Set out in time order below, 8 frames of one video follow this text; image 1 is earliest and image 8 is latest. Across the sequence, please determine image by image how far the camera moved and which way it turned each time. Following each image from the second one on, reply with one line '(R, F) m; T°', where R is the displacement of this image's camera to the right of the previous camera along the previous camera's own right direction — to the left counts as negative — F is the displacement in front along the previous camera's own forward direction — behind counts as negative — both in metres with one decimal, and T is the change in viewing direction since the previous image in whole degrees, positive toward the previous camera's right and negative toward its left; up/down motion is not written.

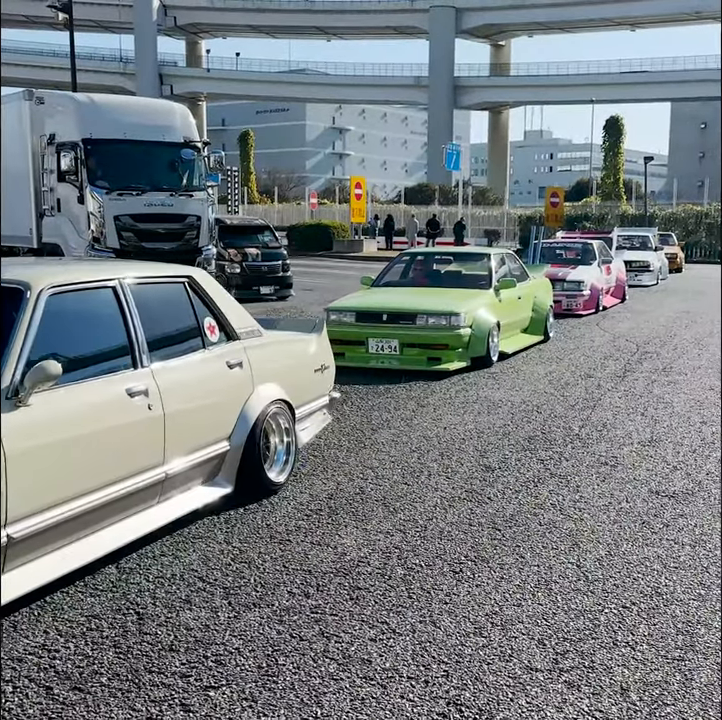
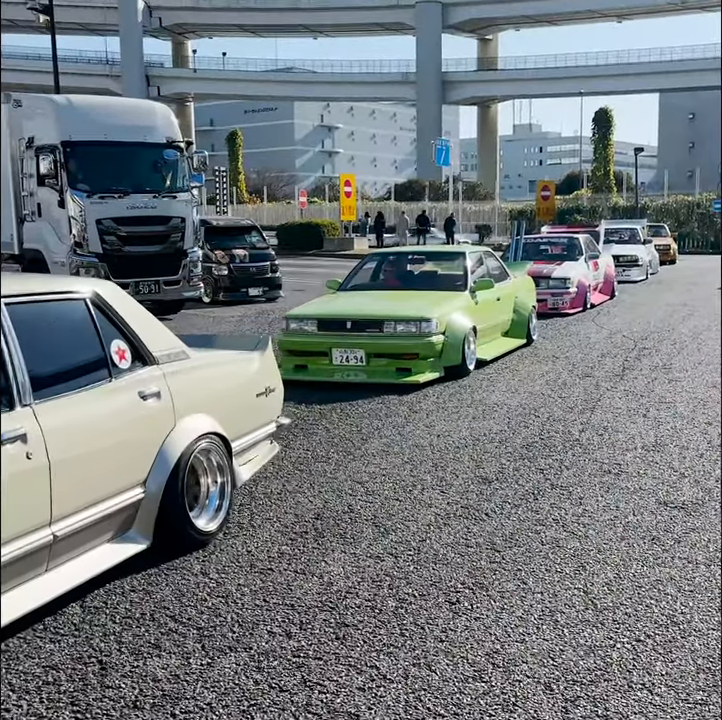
(+0.1, +0.3) m; 0°
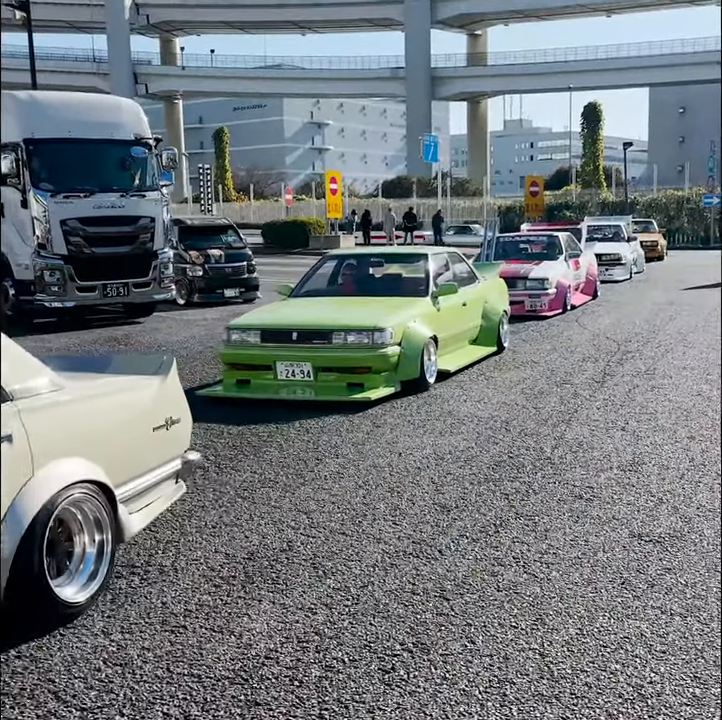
(+0.3, +0.5) m; 0°
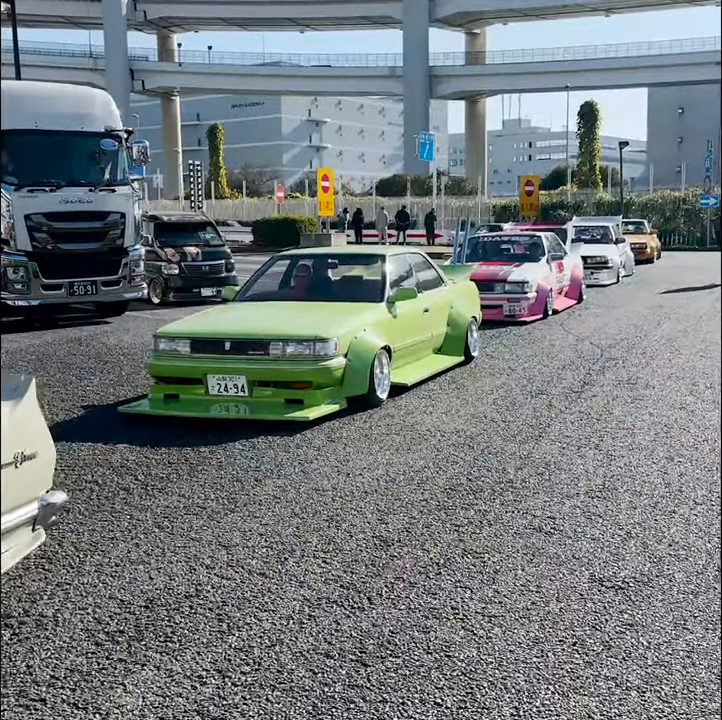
(+0.3, +0.6) m; 0°
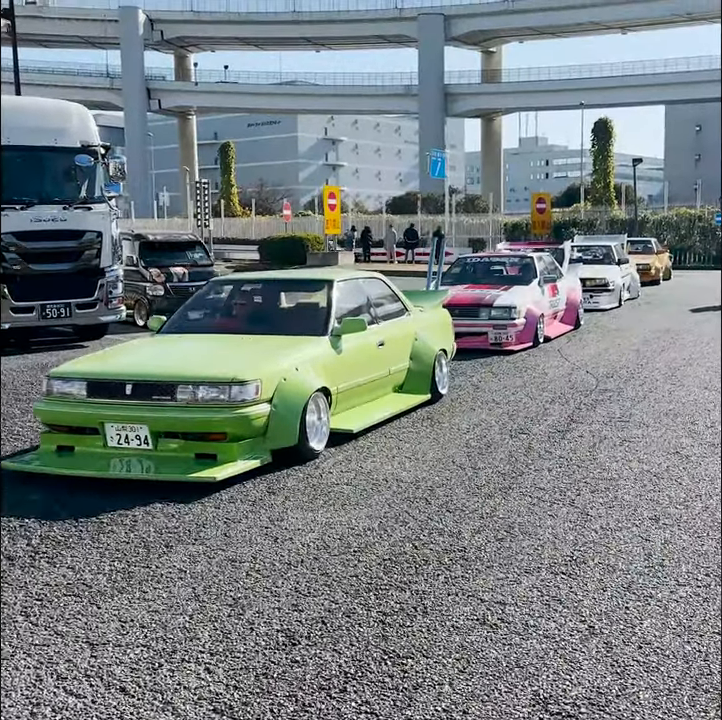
(+0.5, +0.8) m; -1°
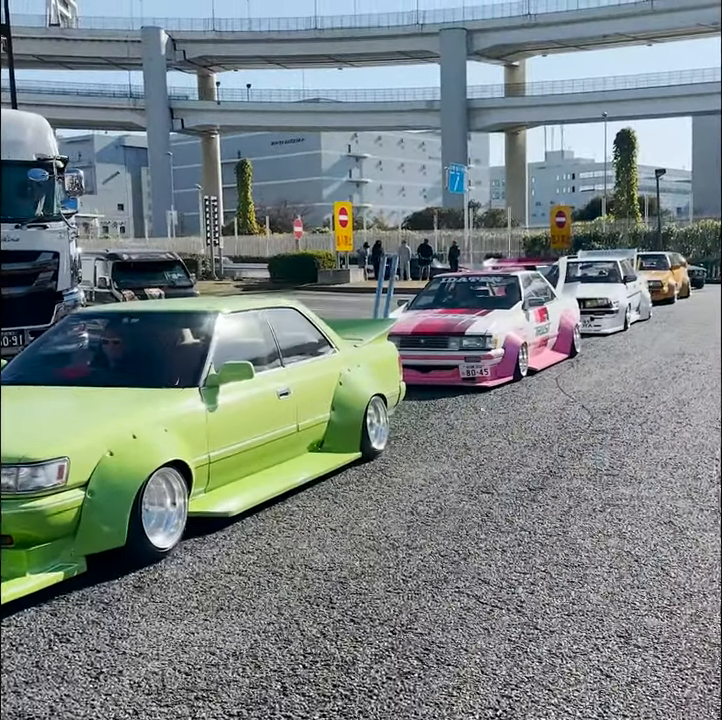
(+0.7, +1.3) m; -2°
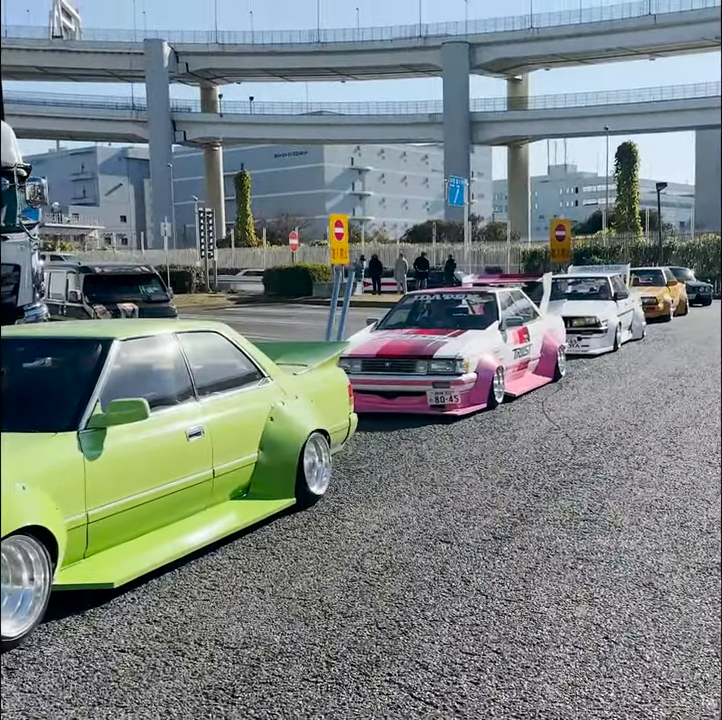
(+0.4, +0.7) m; 0°
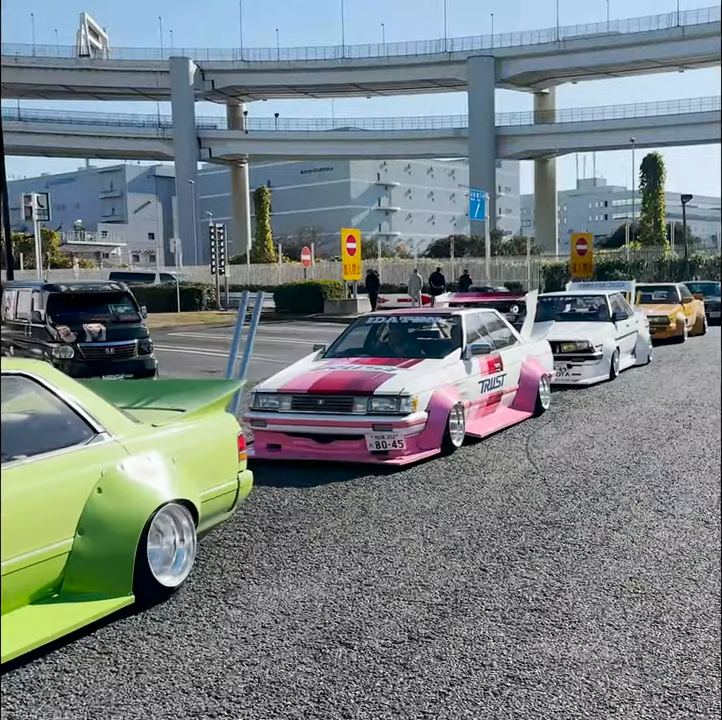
(+0.8, +1.3) m; -2°
